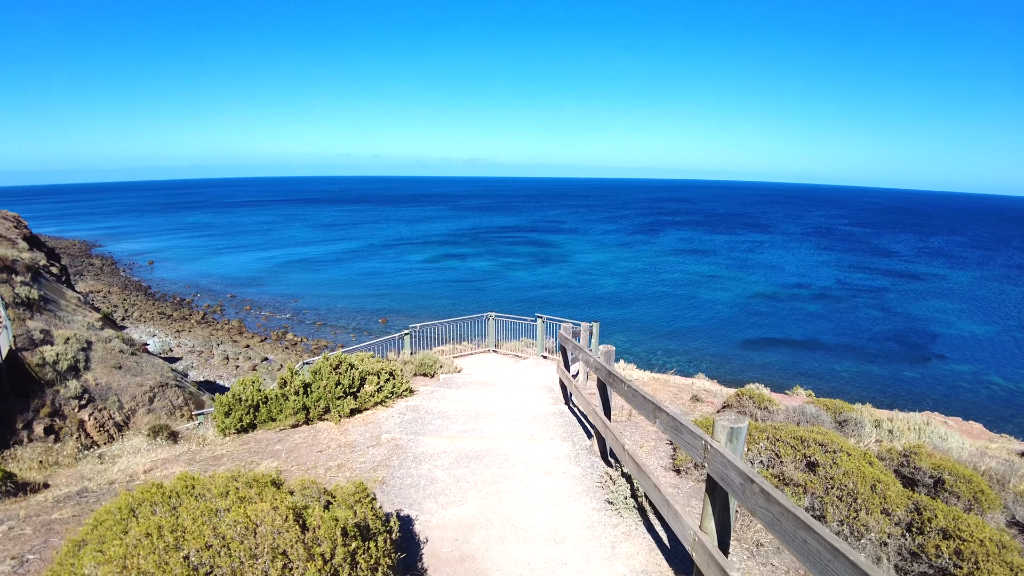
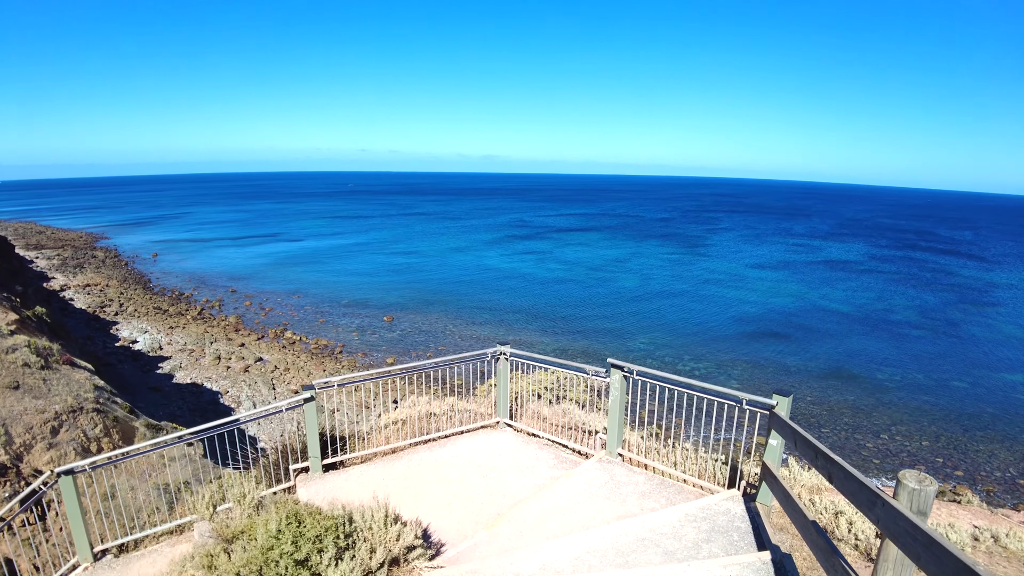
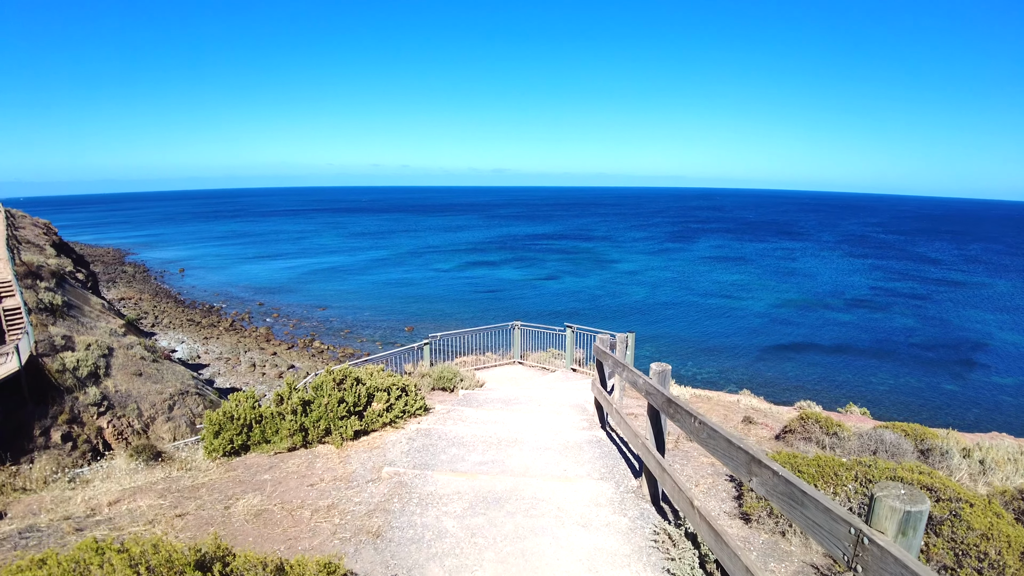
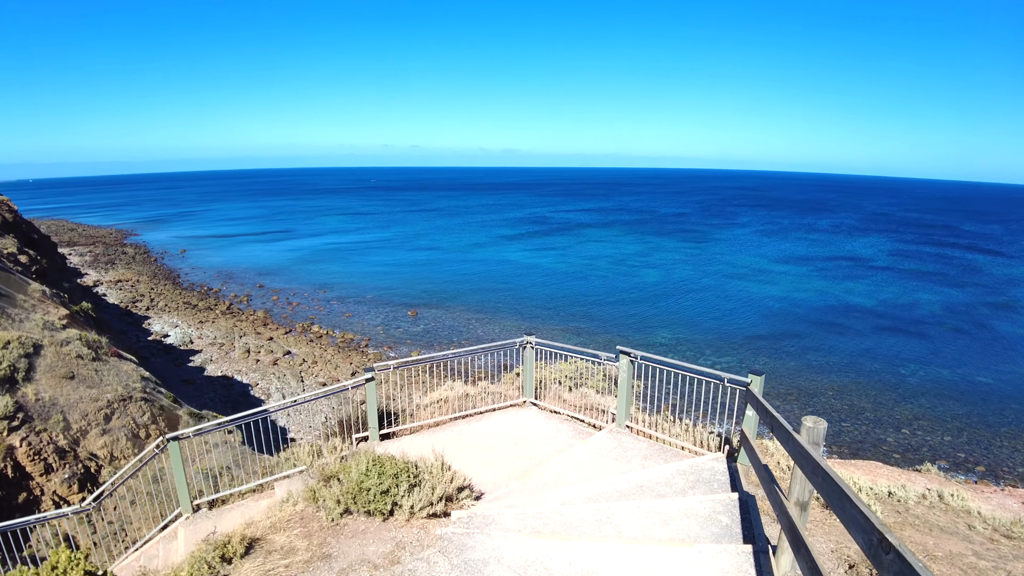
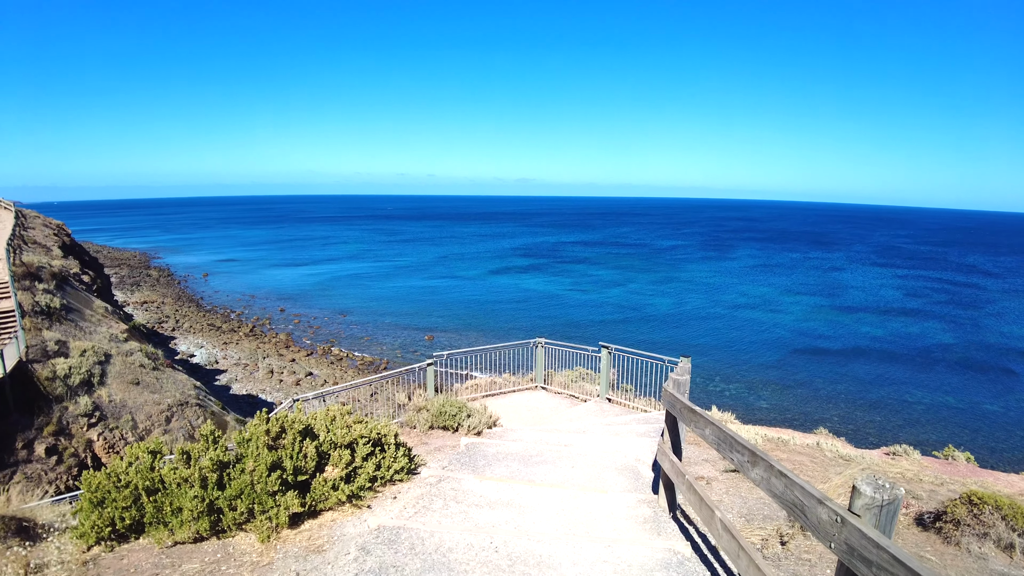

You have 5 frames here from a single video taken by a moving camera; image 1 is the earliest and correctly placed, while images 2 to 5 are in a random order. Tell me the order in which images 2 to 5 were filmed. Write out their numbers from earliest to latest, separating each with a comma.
3, 5, 4, 2
